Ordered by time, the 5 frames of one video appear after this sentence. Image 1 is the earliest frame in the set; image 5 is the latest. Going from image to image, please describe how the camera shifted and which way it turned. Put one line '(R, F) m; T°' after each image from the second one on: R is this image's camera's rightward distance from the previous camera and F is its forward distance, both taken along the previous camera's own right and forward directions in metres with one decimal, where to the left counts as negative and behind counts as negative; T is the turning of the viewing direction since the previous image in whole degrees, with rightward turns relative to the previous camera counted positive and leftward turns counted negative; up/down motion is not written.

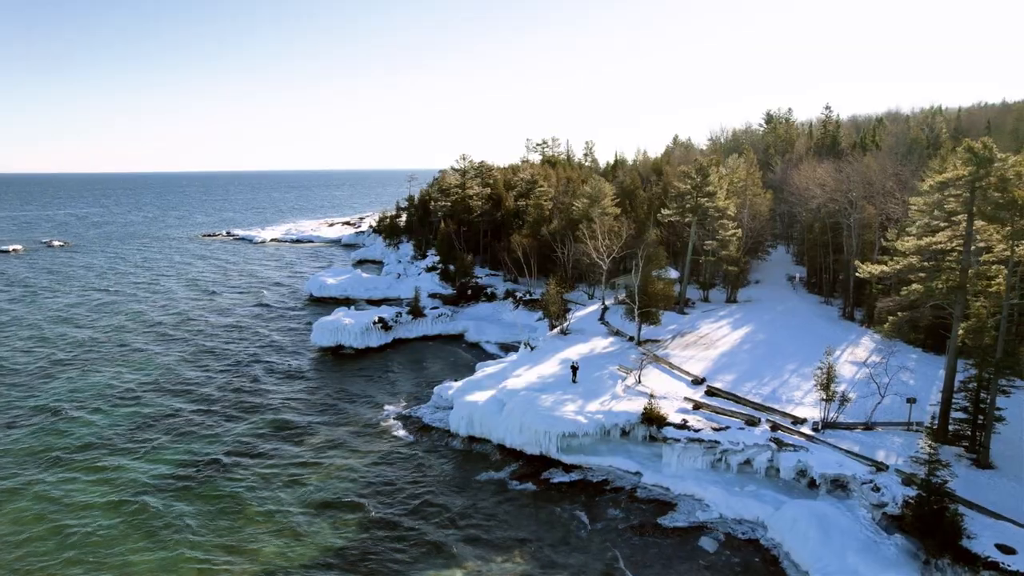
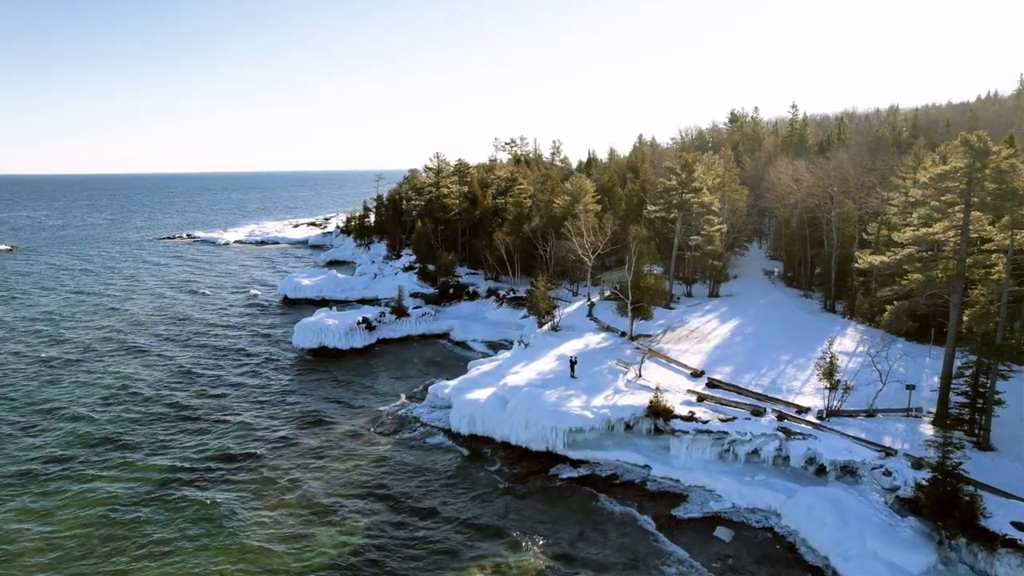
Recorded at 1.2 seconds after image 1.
(-1.5, +0.3) m; +3°
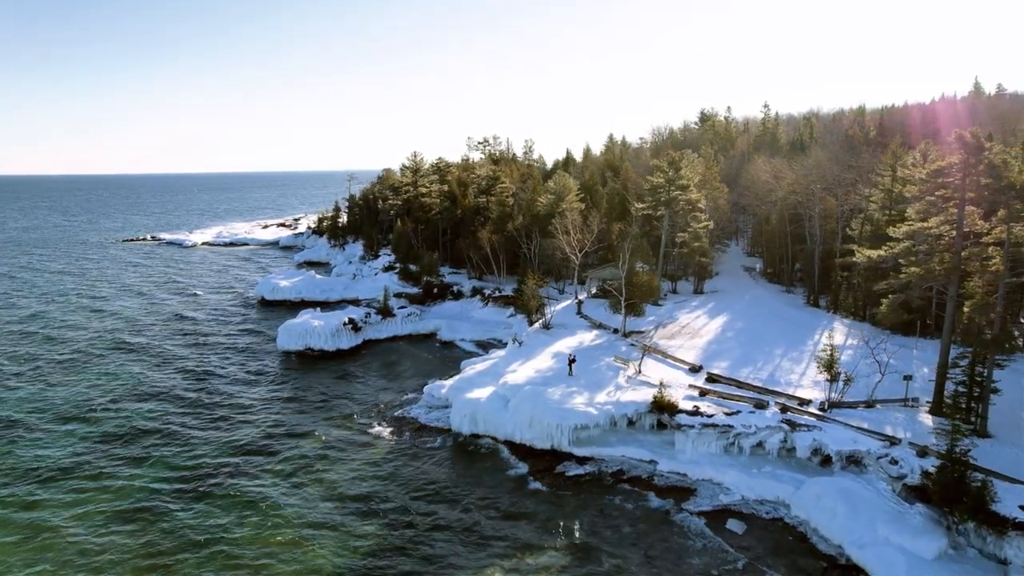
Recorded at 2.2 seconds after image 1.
(-1.3, +0.2) m; +3°
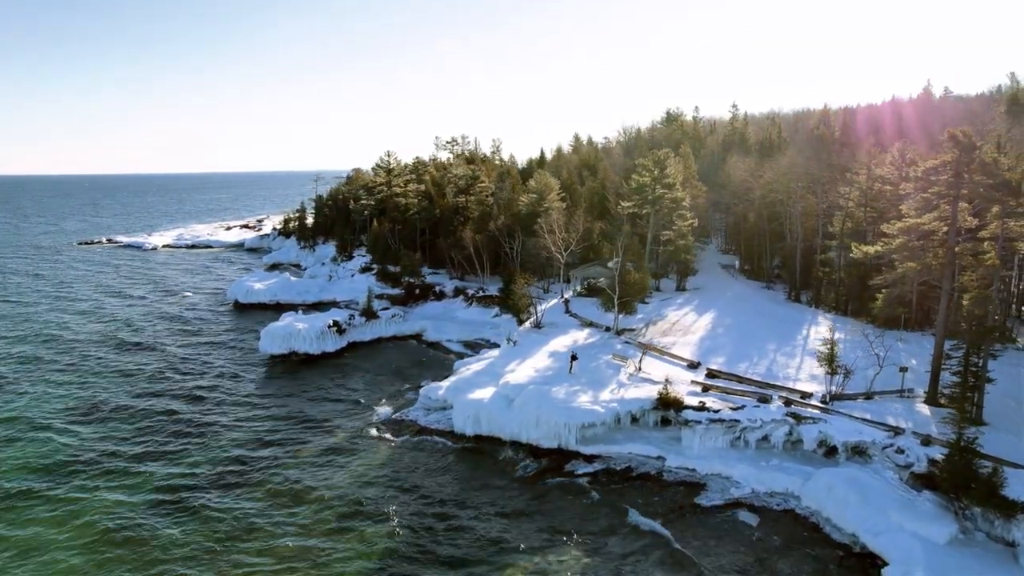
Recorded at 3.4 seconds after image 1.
(-1.6, +0.2) m; +3°
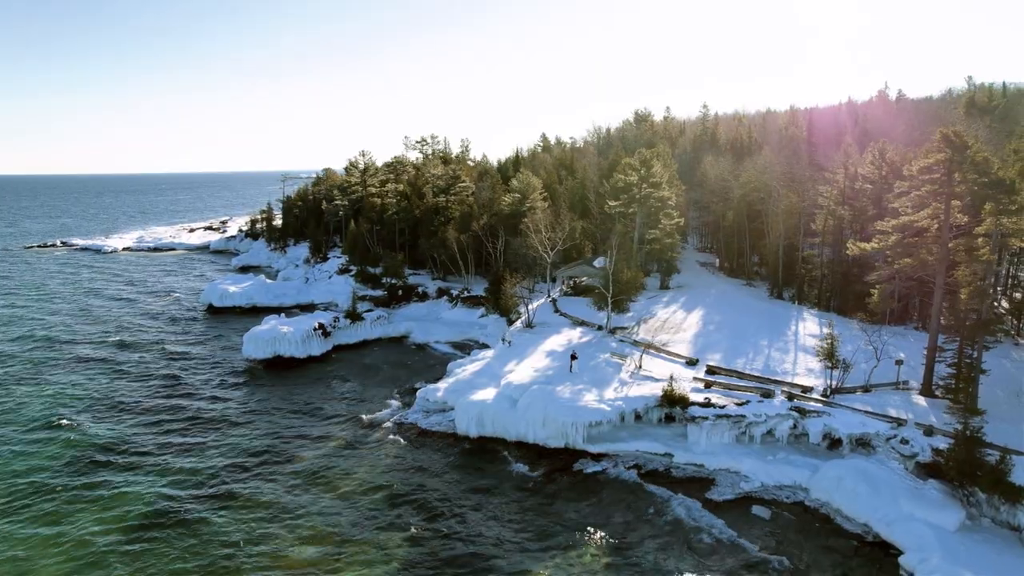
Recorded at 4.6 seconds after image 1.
(-1.5, +0.1) m; +3°
